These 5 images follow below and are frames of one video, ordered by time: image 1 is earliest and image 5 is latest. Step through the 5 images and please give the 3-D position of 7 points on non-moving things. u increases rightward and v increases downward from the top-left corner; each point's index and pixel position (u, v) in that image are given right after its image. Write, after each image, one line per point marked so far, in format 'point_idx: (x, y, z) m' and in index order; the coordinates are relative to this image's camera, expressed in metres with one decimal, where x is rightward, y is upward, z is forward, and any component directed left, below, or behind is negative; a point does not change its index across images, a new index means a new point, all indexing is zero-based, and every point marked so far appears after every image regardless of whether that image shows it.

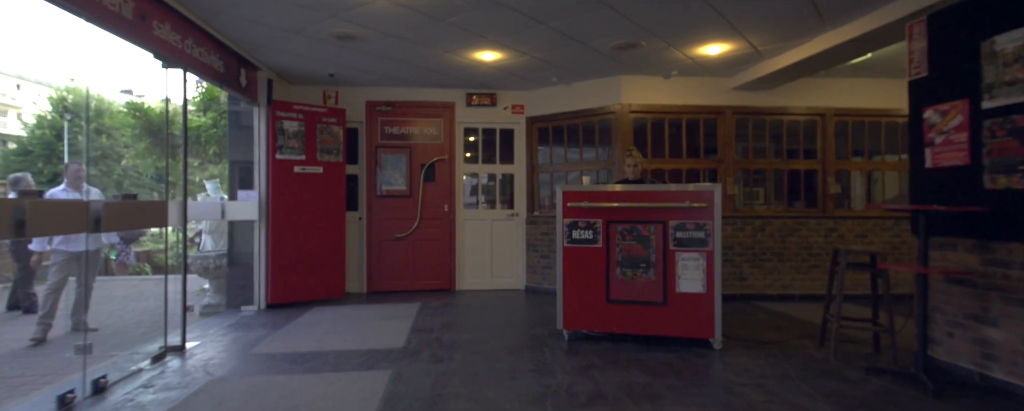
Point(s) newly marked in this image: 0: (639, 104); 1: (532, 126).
0: (+1.7, +1.4, +6.8) m
1: (+0.3, +1.2, +7.7) m
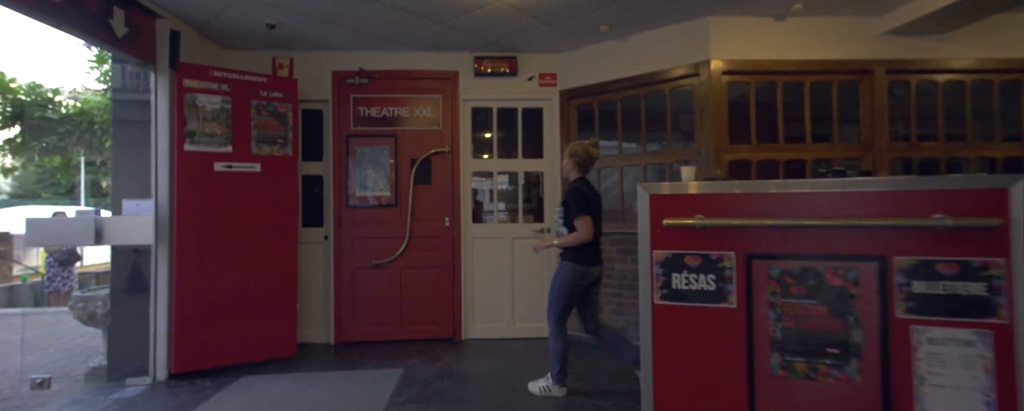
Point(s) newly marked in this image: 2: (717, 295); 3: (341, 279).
0: (+2.0, +1.3, +4.4) m
1: (+0.6, +1.1, +5.4) m
2: (+0.9, -0.4, +2.2) m
3: (-1.8, -0.8, +5.3) m
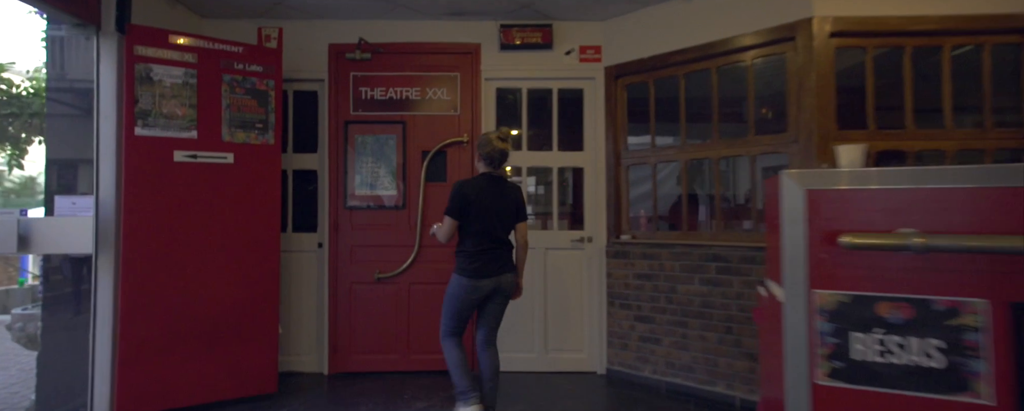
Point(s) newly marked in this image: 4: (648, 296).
0: (+2.3, +1.3, +3.3) m
1: (+0.9, +1.1, +4.4) m
2: (+1.1, -0.4, +1.2) m
3: (-1.5, -0.8, +4.4) m
4: (+1.1, -0.7, +4.0) m
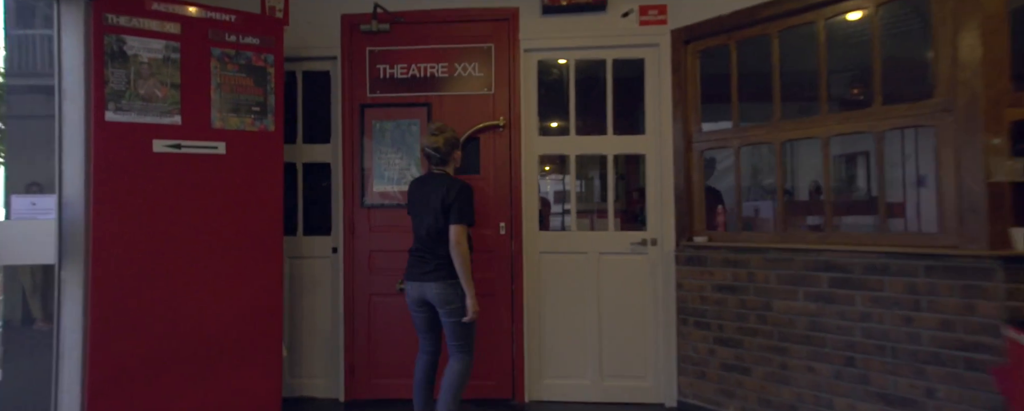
0: (+2.5, +1.3, +2.4) m
1: (+1.2, +1.1, +3.6) m
2: (+1.2, -0.4, +0.4) m
3: (-1.2, -0.8, +3.7) m
4: (+1.4, -0.7, +3.2) m
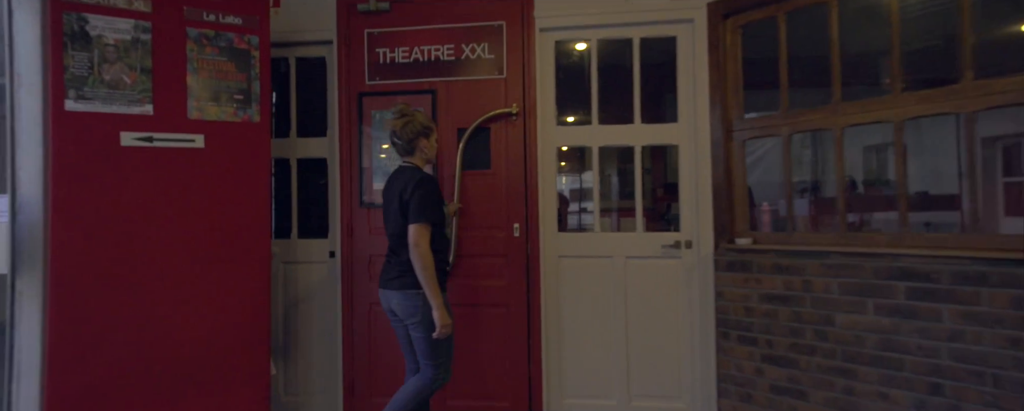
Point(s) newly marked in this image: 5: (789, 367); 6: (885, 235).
0: (+2.5, +1.3, +1.9) m
1: (+1.3, +1.1, +3.1) m
2: (+1.2, -0.4, -0.1) m
3: (-1.1, -0.8, +3.4) m
4: (+1.5, -0.7, +2.8) m
5: (+1.5, -0.9, +2.7) m
6: (+1.9, -0.1, +2.5) m
